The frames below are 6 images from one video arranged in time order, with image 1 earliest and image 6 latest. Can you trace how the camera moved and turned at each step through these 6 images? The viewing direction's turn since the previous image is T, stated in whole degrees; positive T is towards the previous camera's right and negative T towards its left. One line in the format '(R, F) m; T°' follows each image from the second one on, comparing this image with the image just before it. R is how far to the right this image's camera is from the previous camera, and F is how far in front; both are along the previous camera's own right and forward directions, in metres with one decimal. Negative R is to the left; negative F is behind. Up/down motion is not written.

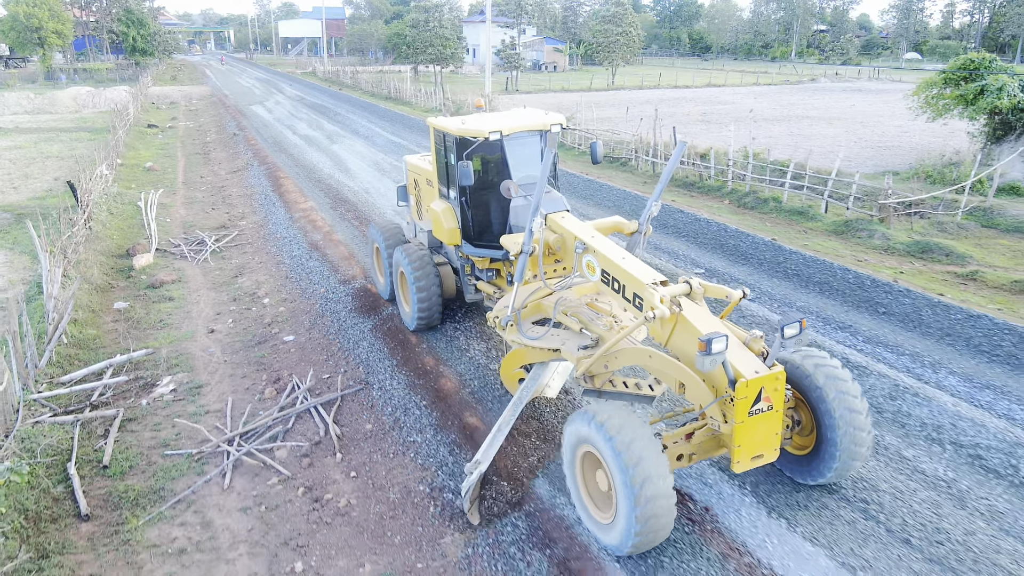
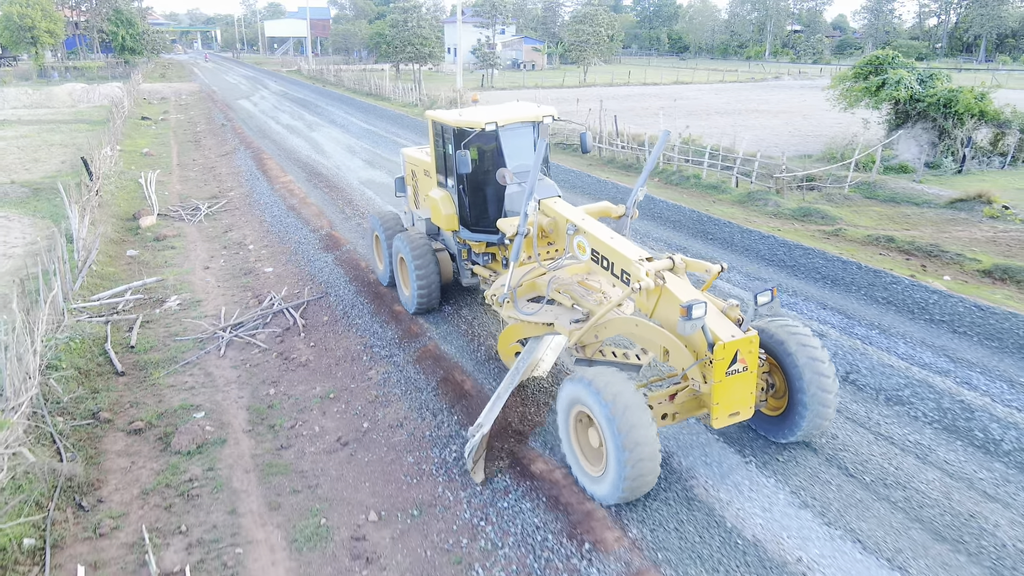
(+0.8, -2.2) m; +1°
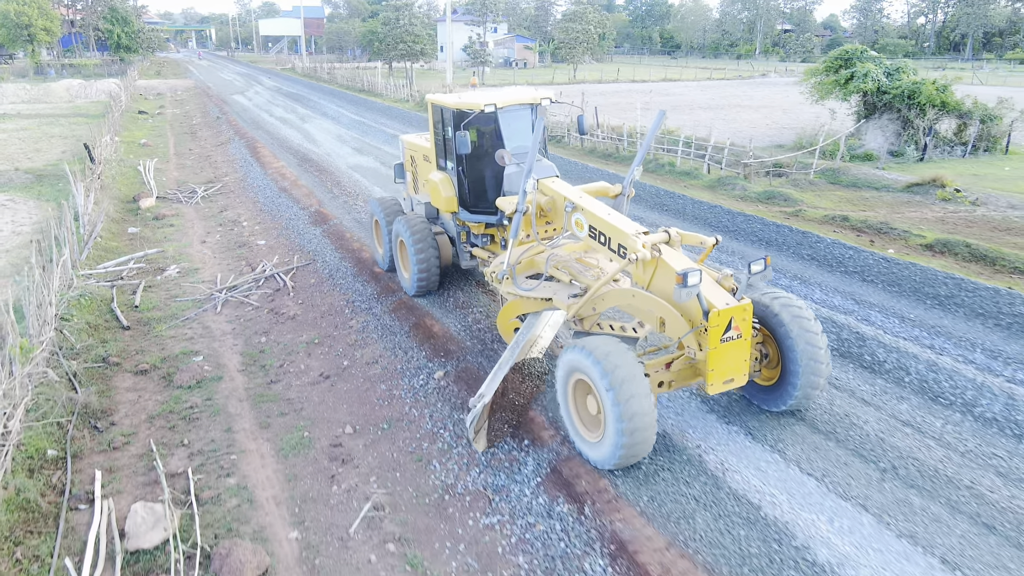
(+0.3, -0.8) m; 0°
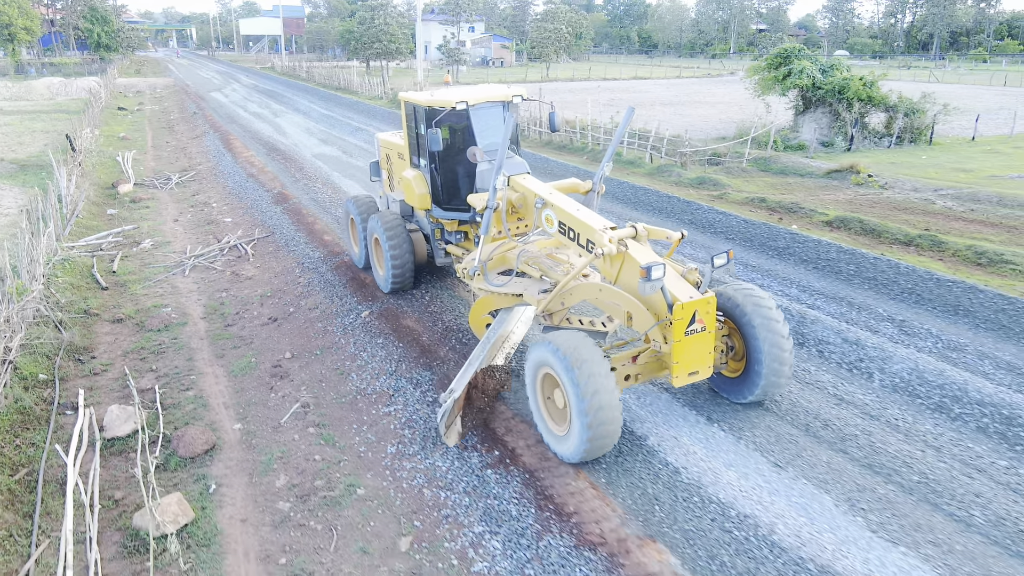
(+0.7, -1.3) m; +1°
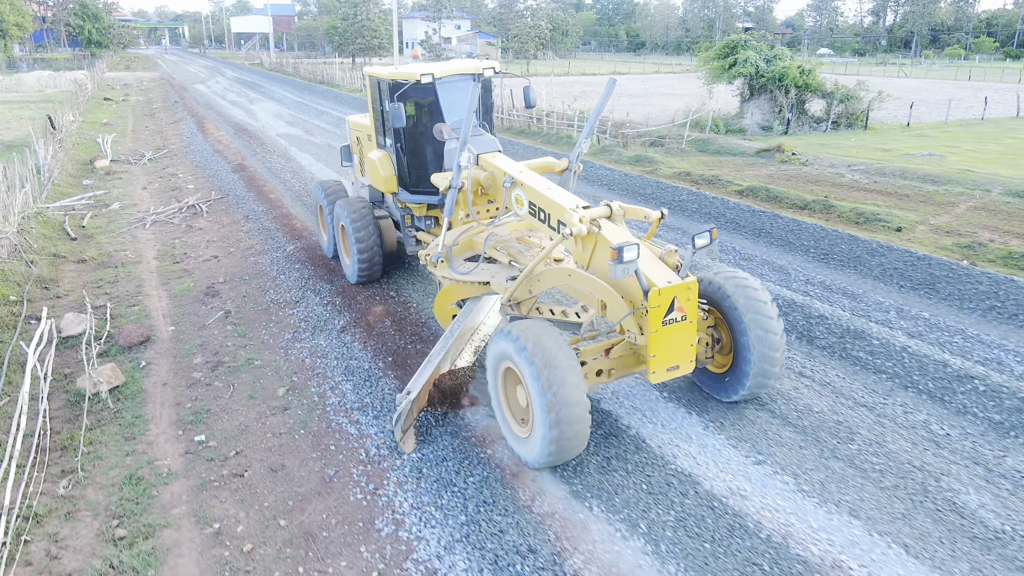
(+1.1, -1.3) m; 0°
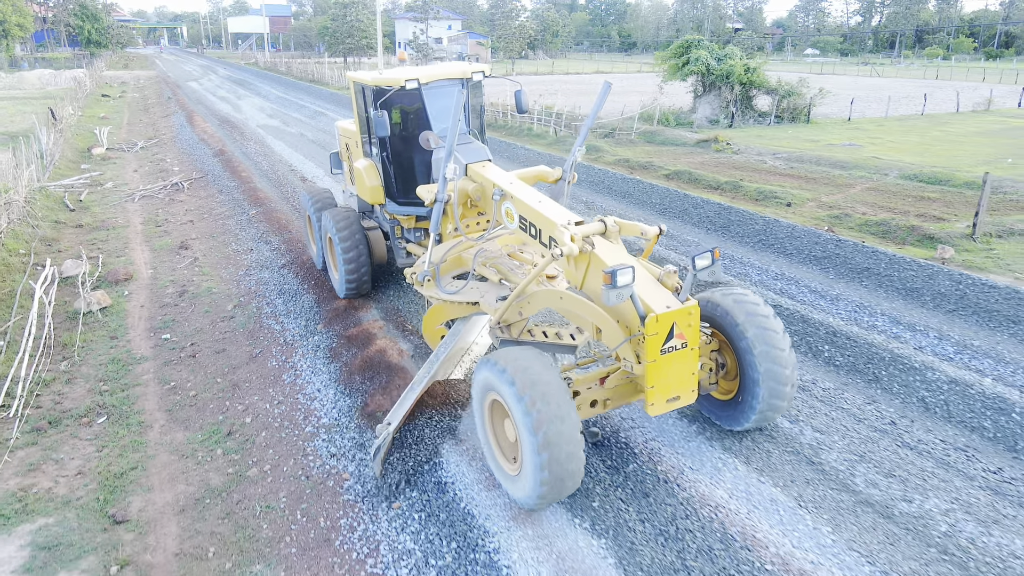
(+1.1, -1.8) m; 0°
